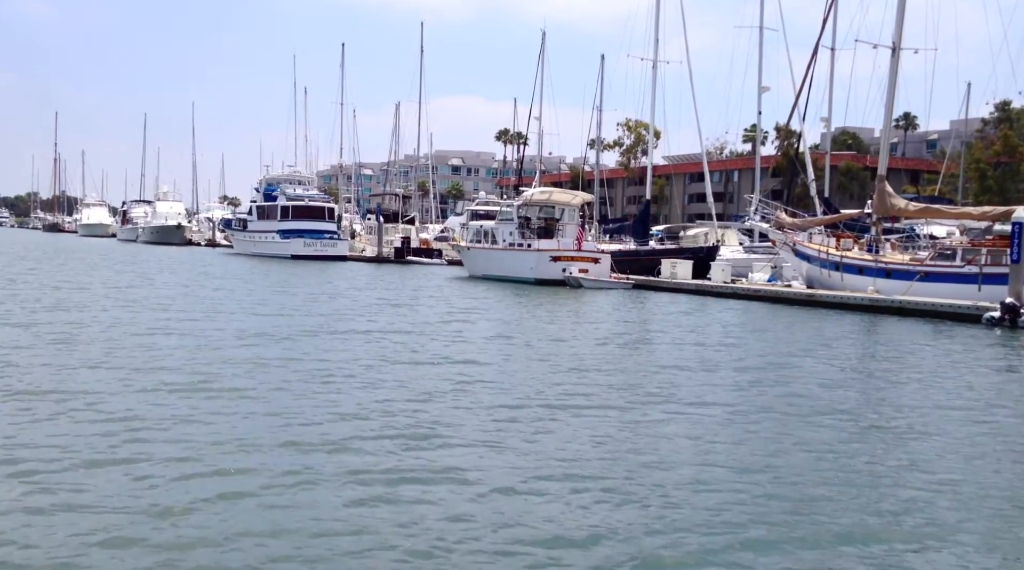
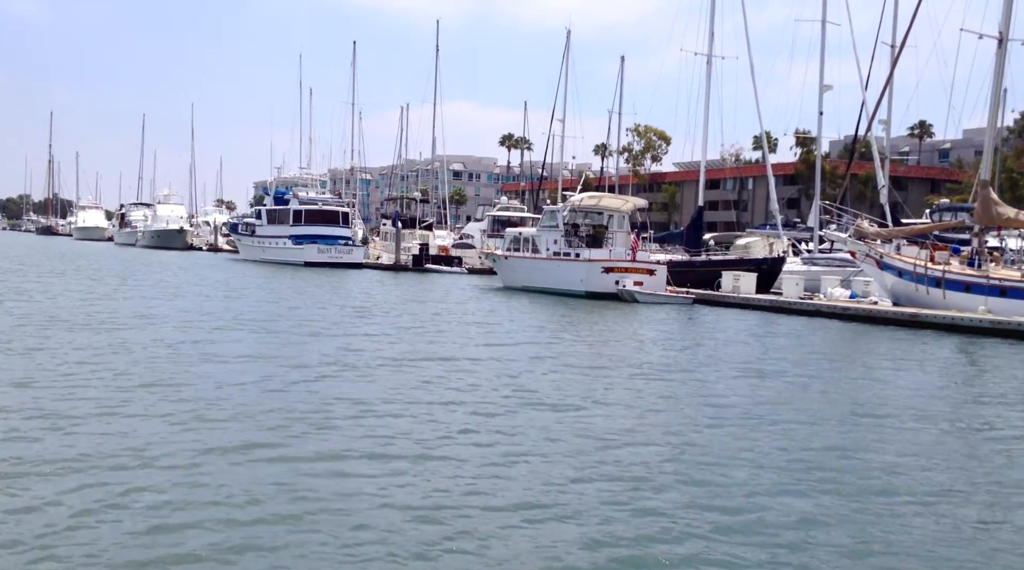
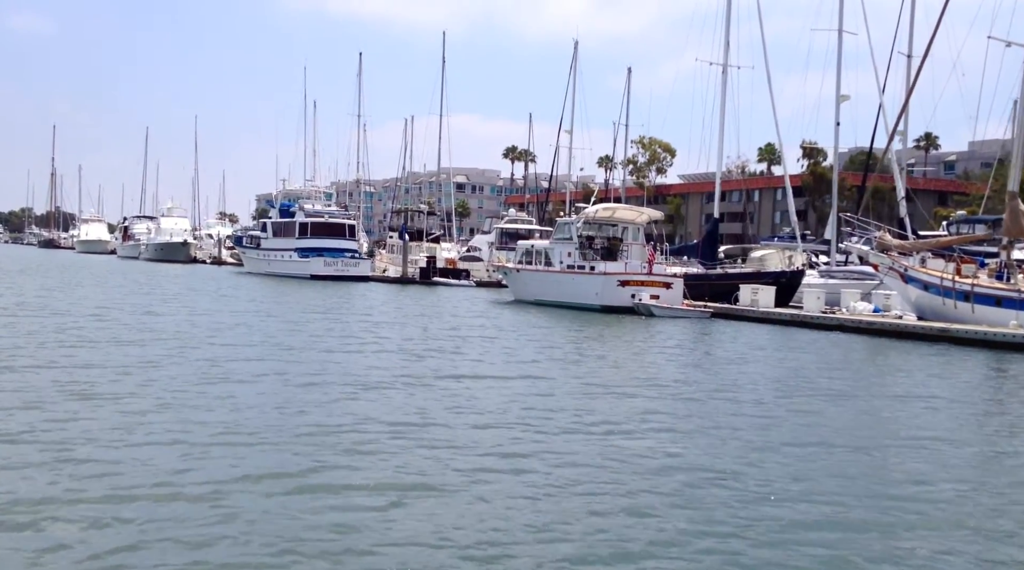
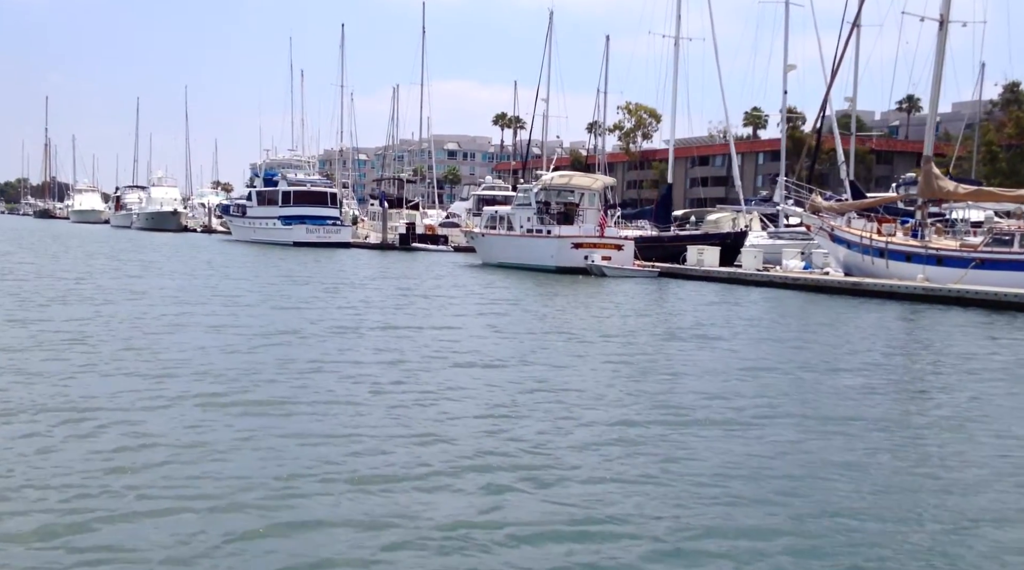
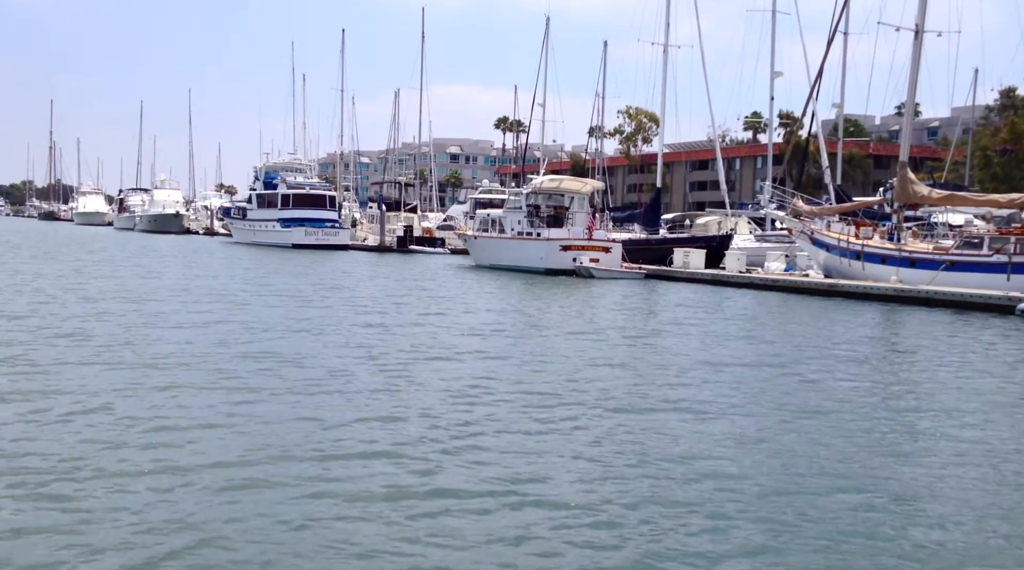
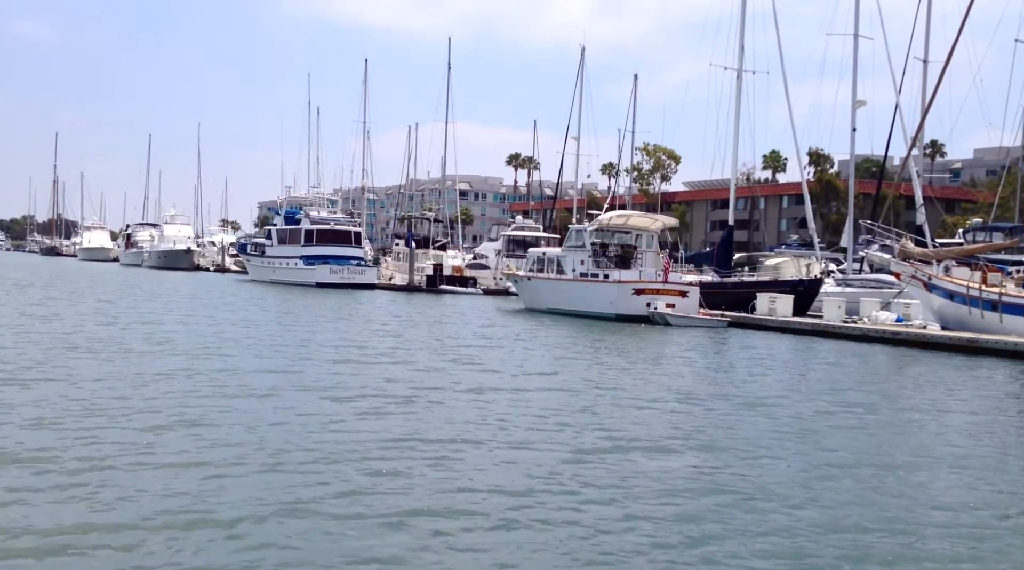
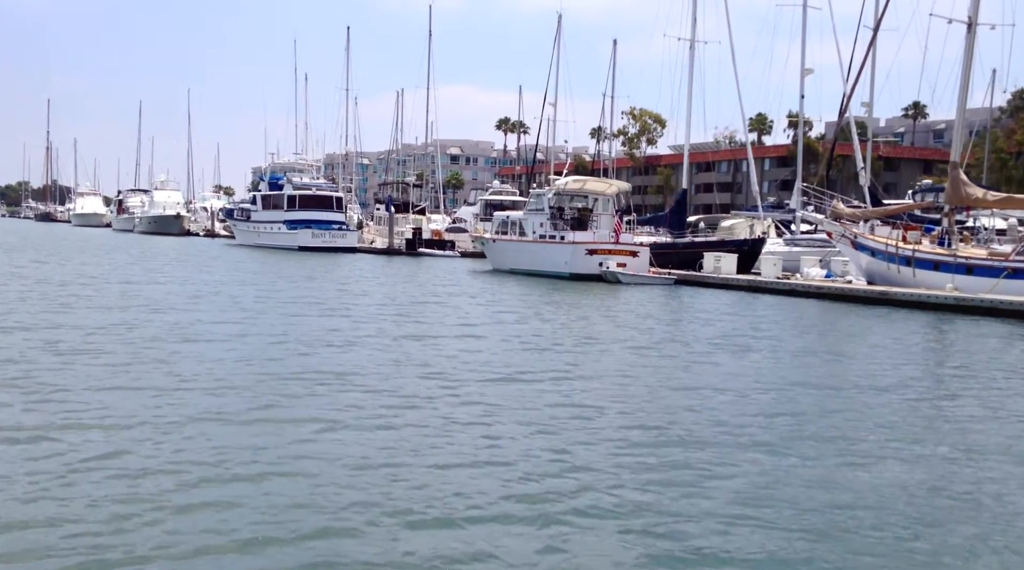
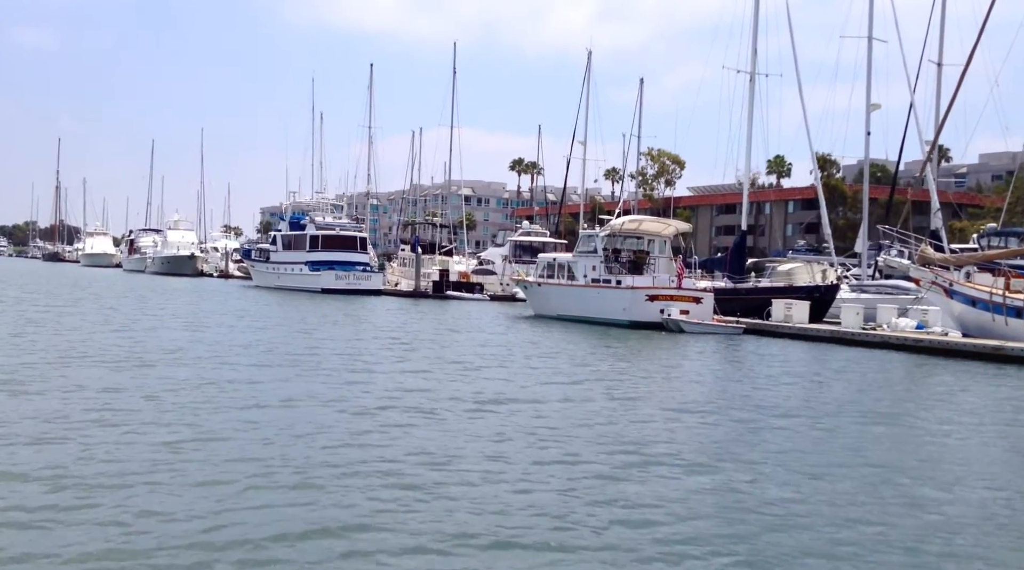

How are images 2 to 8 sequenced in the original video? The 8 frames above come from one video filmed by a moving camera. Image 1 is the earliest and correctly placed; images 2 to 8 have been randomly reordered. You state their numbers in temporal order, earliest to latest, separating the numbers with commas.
5, 4, 7, 2, 3, 6, 8
